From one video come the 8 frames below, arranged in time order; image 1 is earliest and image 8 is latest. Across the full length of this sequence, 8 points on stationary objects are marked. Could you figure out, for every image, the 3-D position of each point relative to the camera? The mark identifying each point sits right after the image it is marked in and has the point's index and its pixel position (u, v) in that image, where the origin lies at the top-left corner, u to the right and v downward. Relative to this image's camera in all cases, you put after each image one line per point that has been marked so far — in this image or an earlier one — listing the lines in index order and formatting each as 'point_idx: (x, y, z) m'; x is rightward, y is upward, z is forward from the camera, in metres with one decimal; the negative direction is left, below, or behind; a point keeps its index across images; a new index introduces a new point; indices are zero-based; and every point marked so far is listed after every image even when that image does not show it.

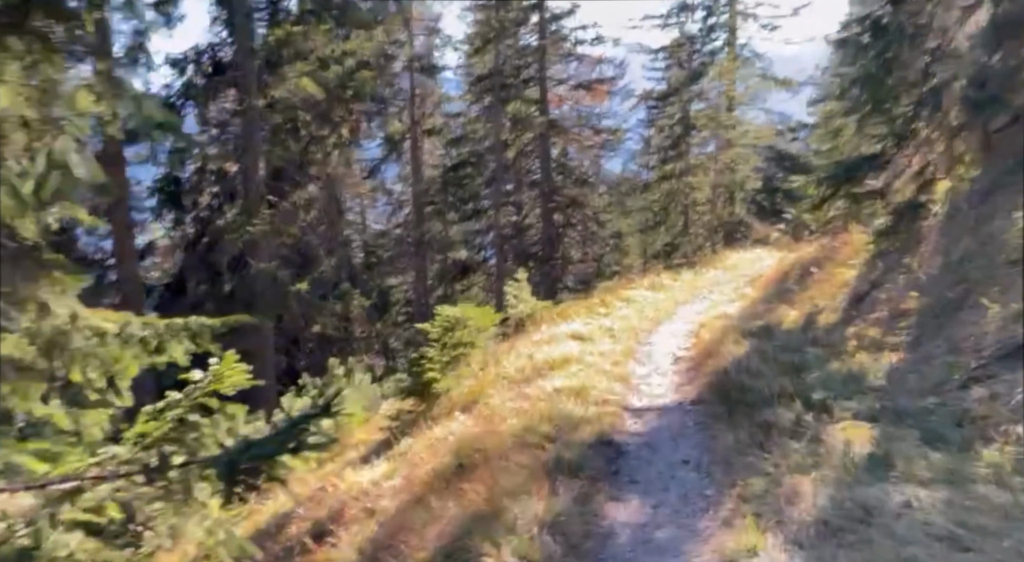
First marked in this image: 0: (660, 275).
0: (+3.0, +0.1, +19.3) m
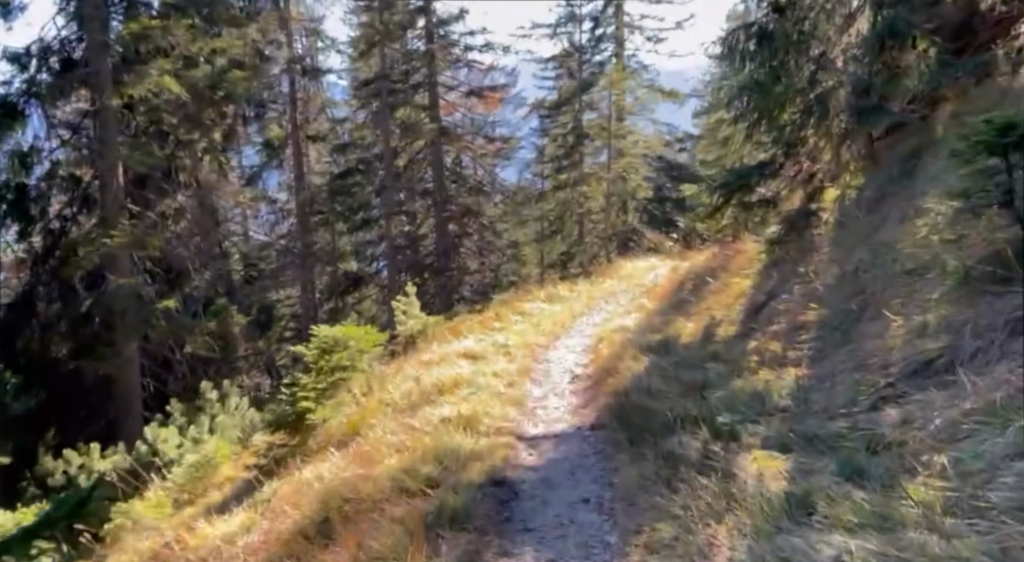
0: (+0.9, -0.1, +19.0) m
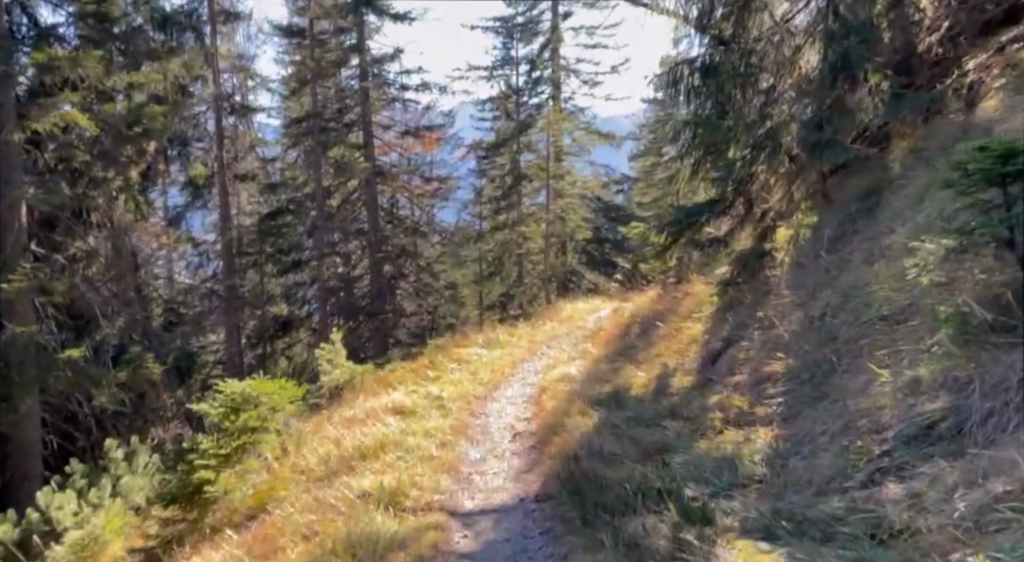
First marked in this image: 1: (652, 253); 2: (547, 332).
0: (-0.3, -0.9, +18.2) m
1: (+1.7, +0.3, +11.7) m
2: (+0.7, -0.9, +16.4) m
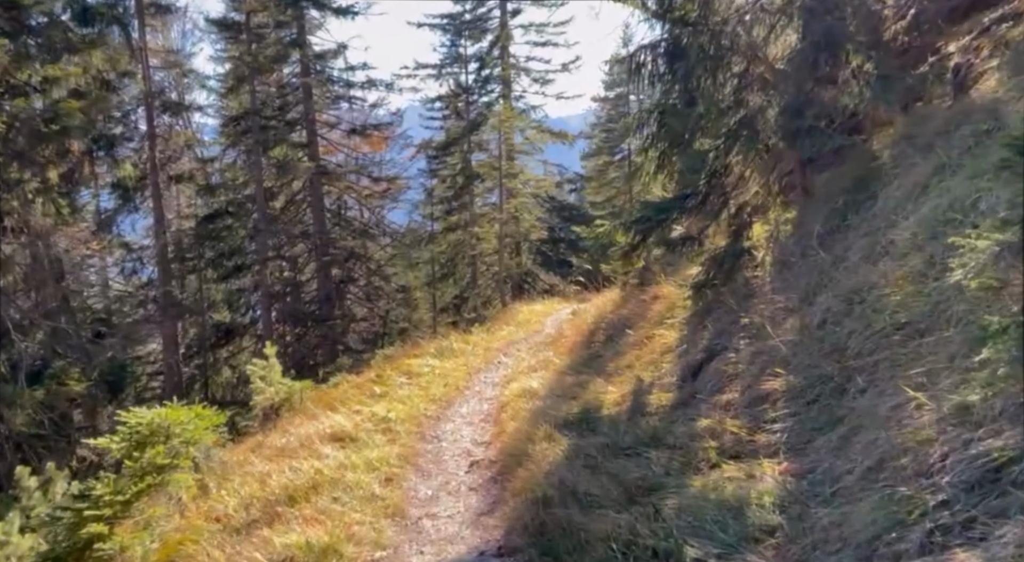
0: (-1.1, -1.0, +17.3) m
1: (+1.2, +0.3, +10.9) m
2: (-0.1, -0.9, +15.6) m
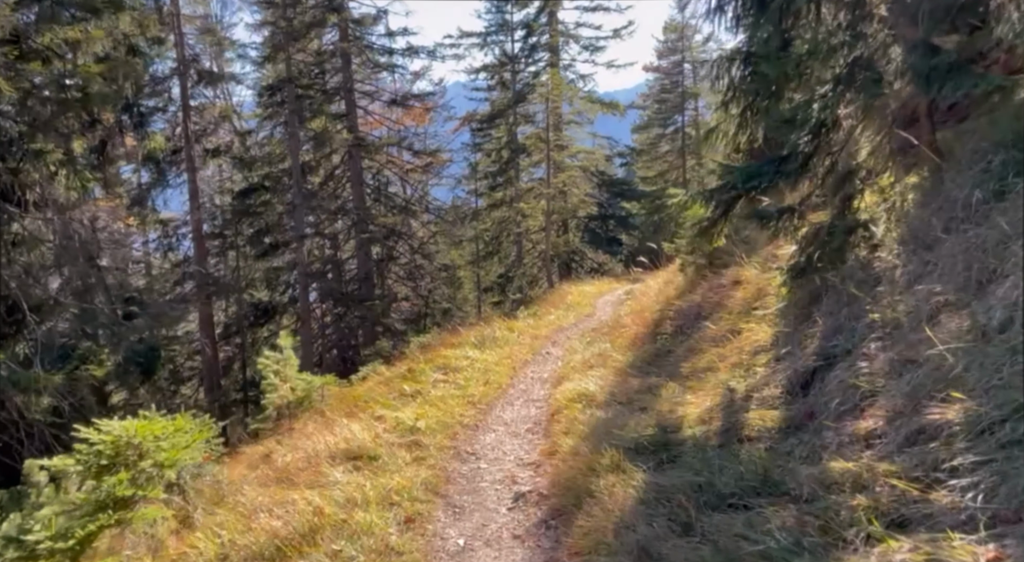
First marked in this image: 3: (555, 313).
0: (-0.3, -0.6, +16.0) m
1: (+1.7, +0.5, +9.5) m
2: (+0.6, -0.6, +14.2) m
3: (+0.7, -0.5, +16.5) m
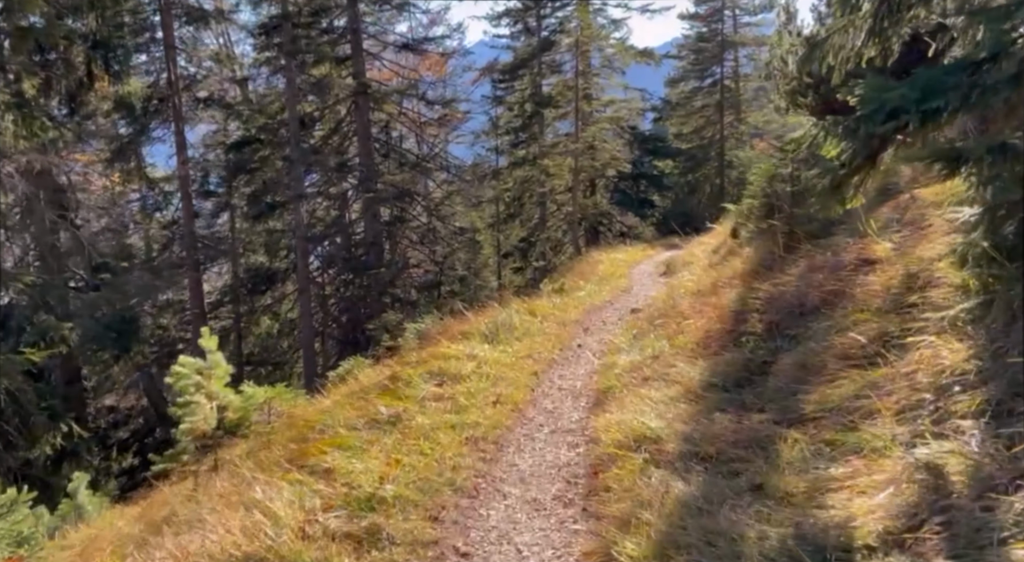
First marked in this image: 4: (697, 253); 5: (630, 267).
0: (0.0, -0.2, +13.6) m
1: (+1.9, +0.7, +7.0) m
2: (+0.9, -0.3, +11.8) m
3: (+1.0, -0.1, +14.0) m
4: (+3.3, +0.5, +17.4) m
5: (+2.3, +0.3, +18.4) m
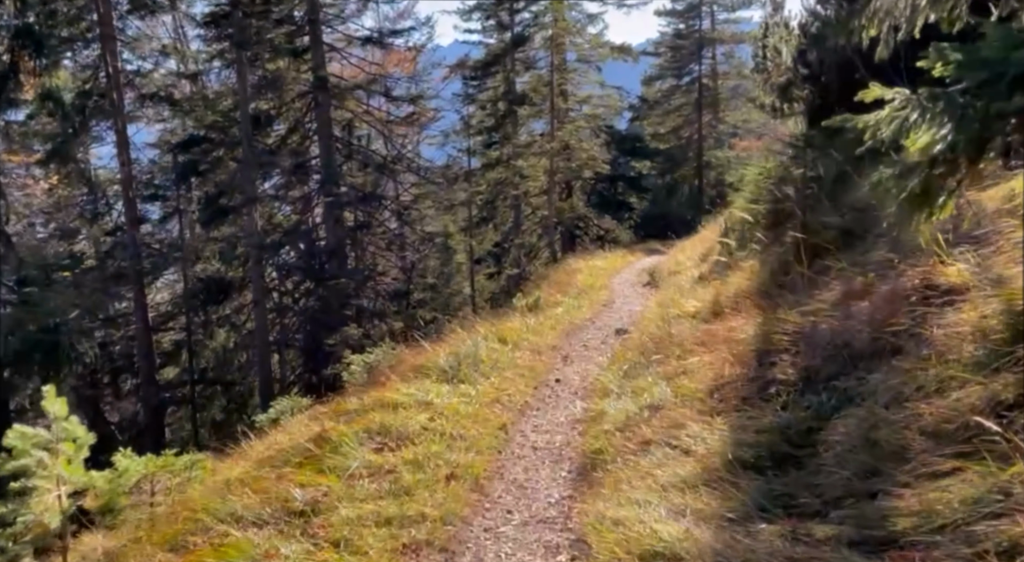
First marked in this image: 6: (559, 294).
0: (-0.3, -0.4, +12.2) m
1: (+1.6, +0.5, +5.6) m
2: (+0.6, -0.4, +10.4) m
3: (+0.6, -0.2, +12.7) m
4: (+2.8, +0.3, +16.1) m
5: (+1.8, +0.1, +17.1) m
6: (+0.7, -0.2, +14.3) m
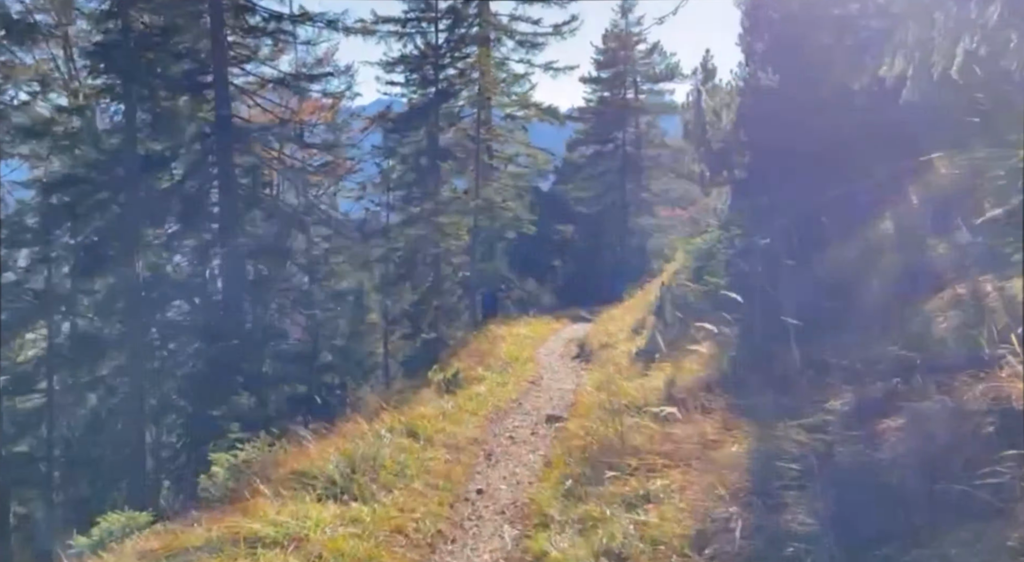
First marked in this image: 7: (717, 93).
0: (-1.3, -1.2, +10.7) m
1: (+1.3, +0.1, +4.4) m
2: (-0.2, -1.1, +9.0) m
3: (-0.3, -1.1, +11.2) m
4: (+1.5, -0.8, +14.8) m
5: (+0.4, -1.0, +15.8) m
6: (-0.4, -1.1, +12.9) m
7: (+3.3, +3.1, +15.6) m
